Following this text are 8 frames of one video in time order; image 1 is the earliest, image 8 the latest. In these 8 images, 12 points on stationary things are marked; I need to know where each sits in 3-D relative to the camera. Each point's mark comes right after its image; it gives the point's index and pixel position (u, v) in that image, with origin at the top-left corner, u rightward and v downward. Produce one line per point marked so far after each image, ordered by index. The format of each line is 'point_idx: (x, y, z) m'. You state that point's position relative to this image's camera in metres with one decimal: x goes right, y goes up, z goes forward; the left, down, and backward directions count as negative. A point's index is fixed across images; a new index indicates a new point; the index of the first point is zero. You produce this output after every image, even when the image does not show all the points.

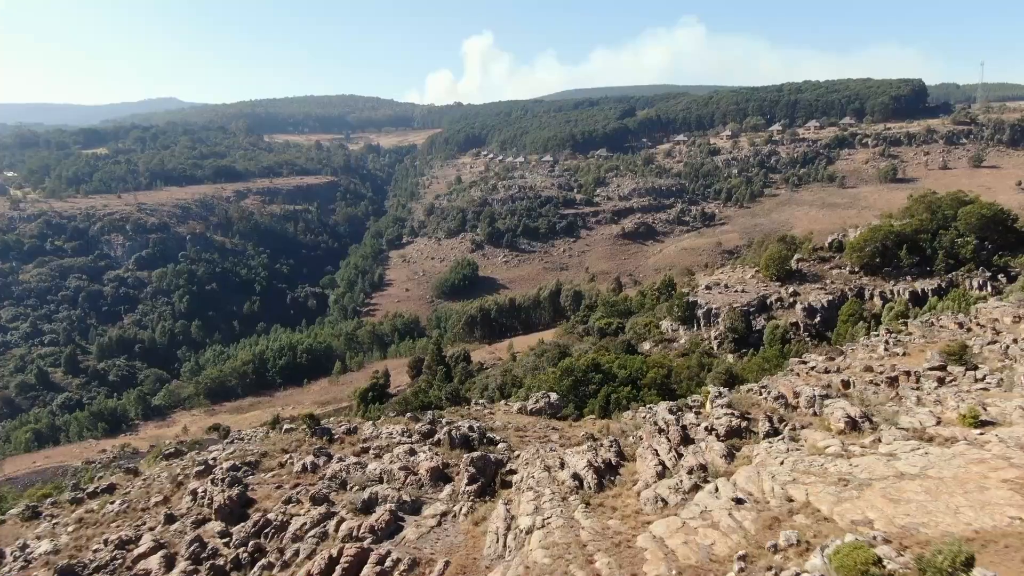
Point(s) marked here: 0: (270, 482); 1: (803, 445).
0: (-5.8, -4.7, +19.3) m
1: (+6.7, -3.6, +18.5) m
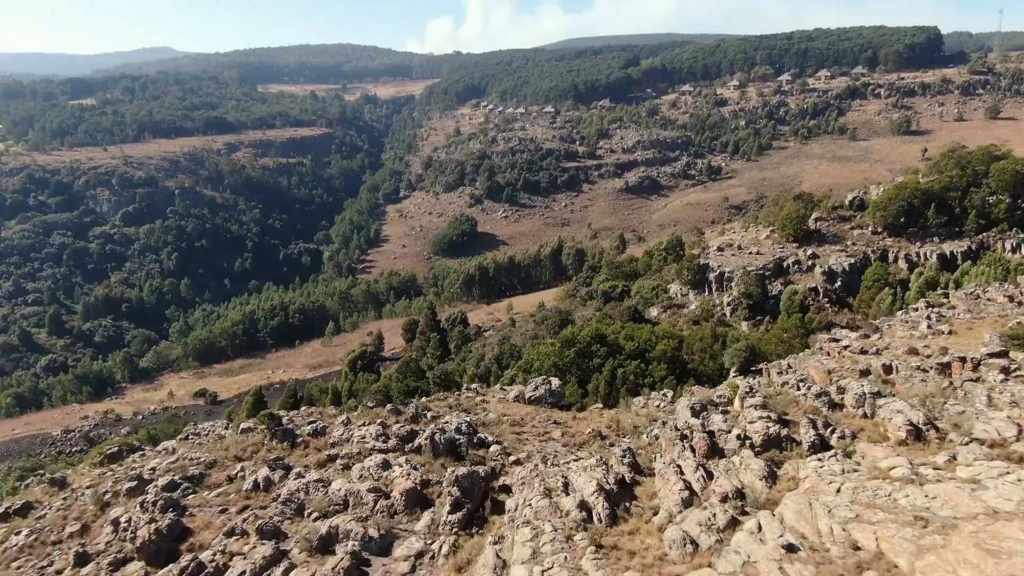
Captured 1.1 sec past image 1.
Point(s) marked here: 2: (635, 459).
0: (-5.9, -4.4, +16.0) m
1: (+6.6, -3.3, +15.1) m
2: (+2.8, -3.8, +17.8) m
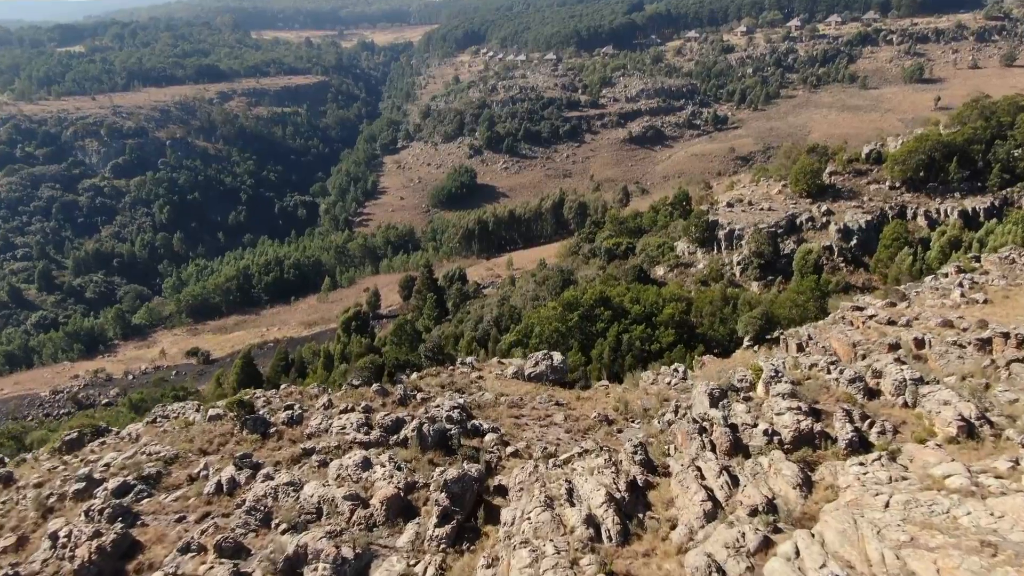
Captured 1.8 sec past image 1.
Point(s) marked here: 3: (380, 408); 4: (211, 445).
0: (-6.0, -4.0, +14.1) m
1: (+6.5, -3.0, +13.2) m
2: (+2.7, -3.3, +15.8) m
3: (-3.1, -2.9, +19.1) m
4: (-6.3, -3.3, +16.8) m
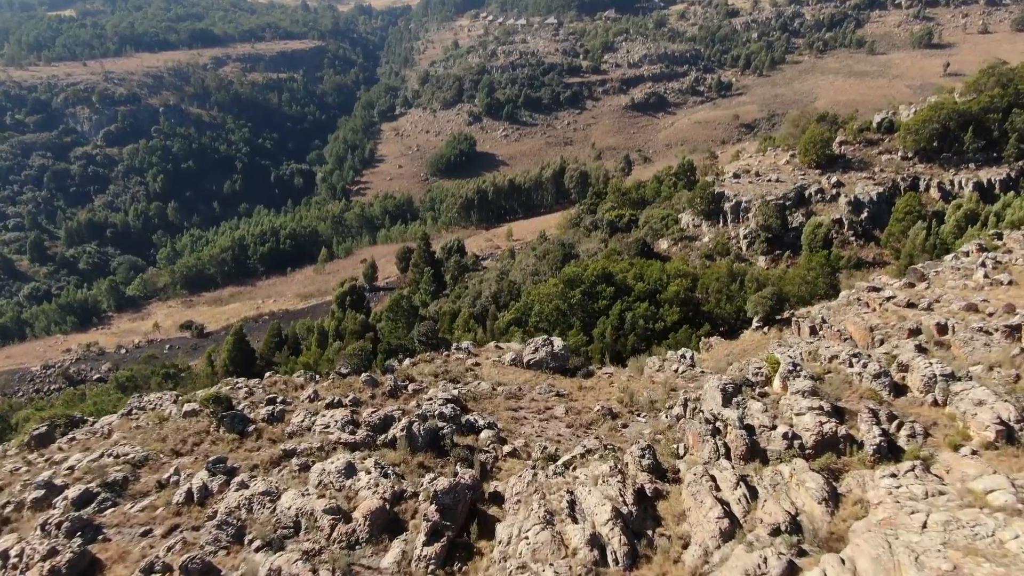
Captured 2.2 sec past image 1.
0: (-6.1, -3.8, +12.9) m
1: (+6.5, -2.9, +11.9) m
2: (+2.6, -3.1, +14.6) m
3: (-3.2, -2.6, +17.9) m
4: (-6.4, -3.1, +15.6) m
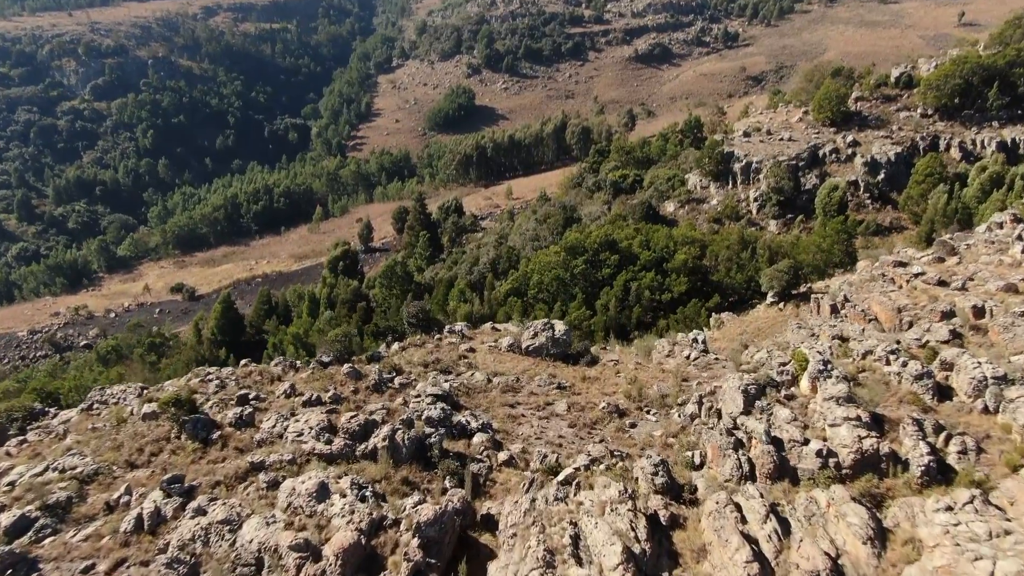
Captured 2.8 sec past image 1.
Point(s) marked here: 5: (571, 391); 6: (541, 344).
0: (-6.1, -3.8, +11.3) m
1: (+6.4, -3.0, +10.3) m
2: (+2.6, -3.0, +12.9) m
3: (-3.3, -2.3, +16.2) m
4: (-6.4, -2.9, +13.9) m
5: (+1.3, -2.3, +17.9) m
6: (+0.7, -1.4, +19.8) m
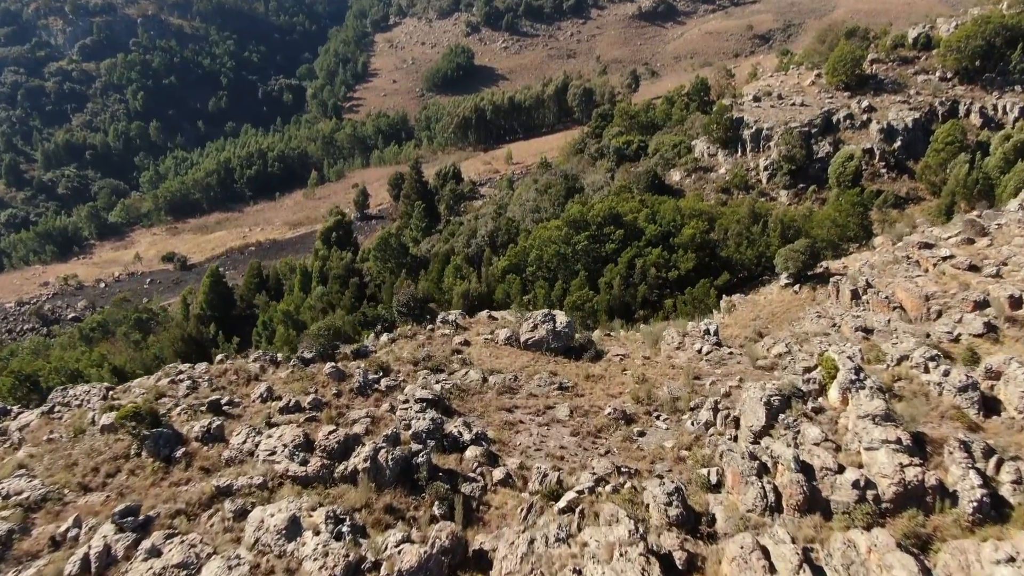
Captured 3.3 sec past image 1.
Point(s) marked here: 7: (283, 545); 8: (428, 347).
0: (-6.2, -4.0, +9.9) m
1: (+6.3, -3.2, +8.9) m
2: (+2.5, -3.1, +11.5) m
3: (-3.3, -2.2, +14.7) m
4: (-6.5, -2.9, +12.5) m
5: (+1.3, -2.1, +16.4) m
6: (+0.7, -1.1, +18.3) m
7: (-3.0, -3.3, +10.5) m
8: (-2.0, -1.3, +18.3) m
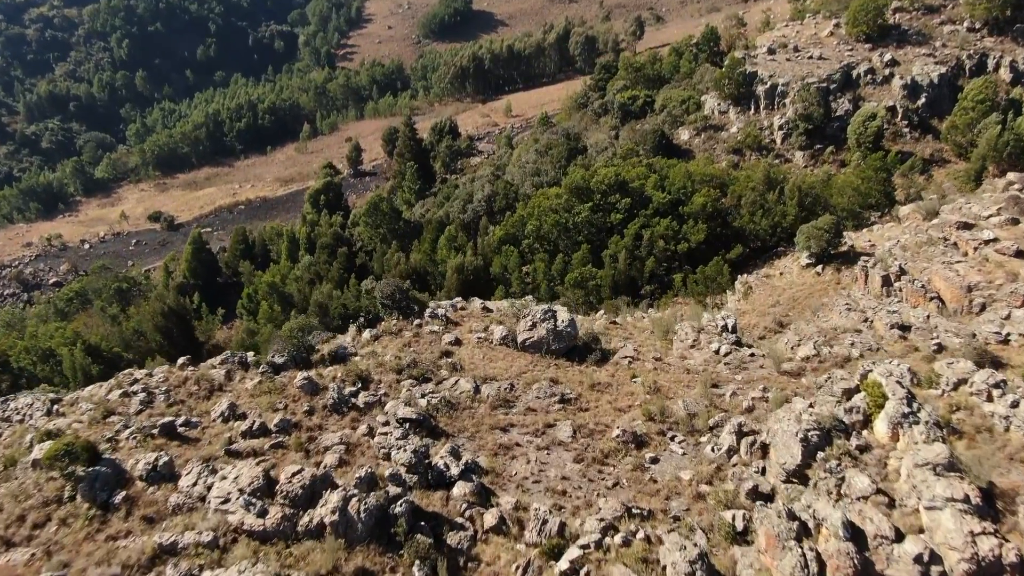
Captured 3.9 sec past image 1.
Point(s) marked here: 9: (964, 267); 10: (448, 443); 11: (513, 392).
0: (-6.3, -4.4, +8.2) m
1: (+6.3, -3.6, +7.1) m
2: (+2.4, -3.4, +9.8) m
3: (-3.4, -2.3, +12.9) m
4: (-6.6, -3.2, +10.7) m
5: (+1.2, -2.2, +14.6) m
6: (+0.6, -1.0, +16.4) m
7: (-3.1, -3.7, +8.8) m
8: (-2.0, -1.2, +16.5) m
9: (+10.5, +0.5, +18.6) m
10: (-1.1, -2.5, +13.2) m
11: (0.0, -1.9, +14.9) m
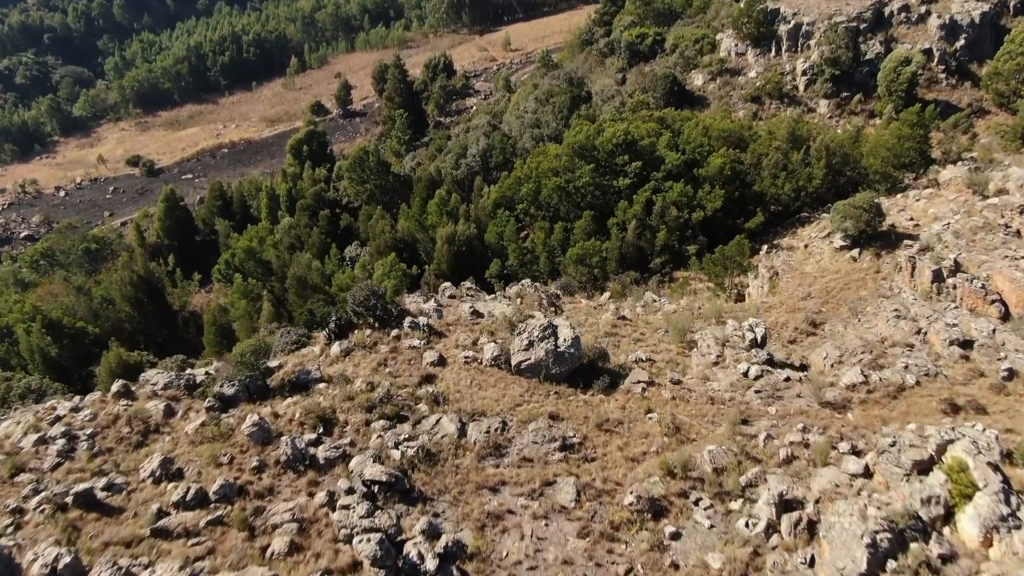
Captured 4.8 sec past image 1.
0: (-6.4, -5.4, +6.1) m
1: (+6.1, -4.7, +4.9) m
2: (+2.3, -4.2, +7.5) m
3: (-3.5, -2.9, +10.6) m
4: (-6.7, -3.9, +8.5) m
5: (+1.1, -2.5, +12.2) m
6: (+0.5, -1.2, +14.0) m
7: (-3.2, -4.6, +6.6) m
8: (-2.2, -1.4, +14.0) m
9: (+10.3, +0.5, +16.0) m
10: (-1.2, -3.0, +10.9) m
11: (-0.1, -2.3, +12.6) m
